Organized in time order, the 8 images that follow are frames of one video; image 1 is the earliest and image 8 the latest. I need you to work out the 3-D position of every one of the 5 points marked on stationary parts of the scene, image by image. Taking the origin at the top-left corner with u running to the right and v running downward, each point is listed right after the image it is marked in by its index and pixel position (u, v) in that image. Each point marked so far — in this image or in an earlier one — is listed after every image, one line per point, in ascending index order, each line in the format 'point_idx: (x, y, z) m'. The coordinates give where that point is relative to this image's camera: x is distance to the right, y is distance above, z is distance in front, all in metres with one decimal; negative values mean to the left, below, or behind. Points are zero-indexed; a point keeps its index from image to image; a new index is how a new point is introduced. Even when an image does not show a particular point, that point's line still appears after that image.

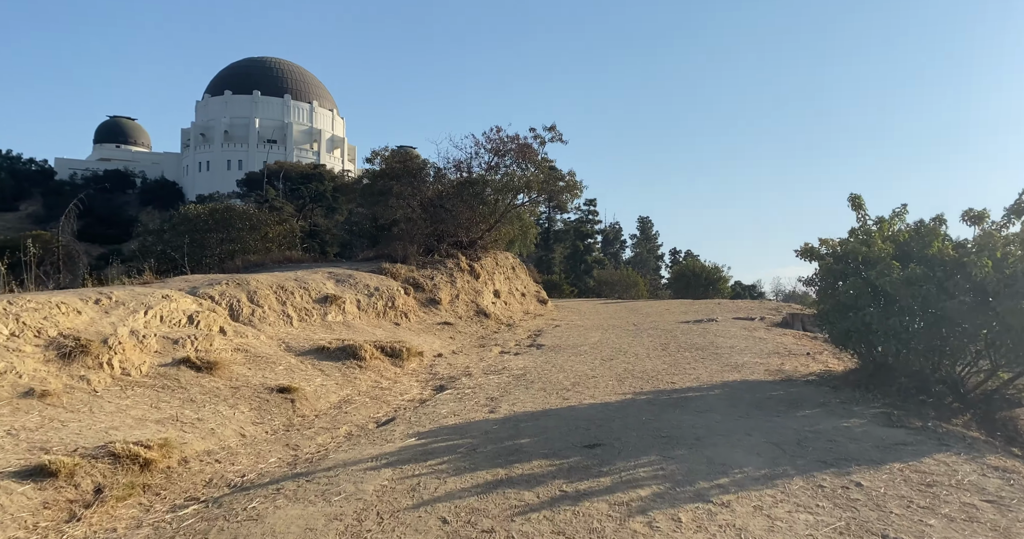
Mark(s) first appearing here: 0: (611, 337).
0: (+2.3, -1.6, +17.4) m
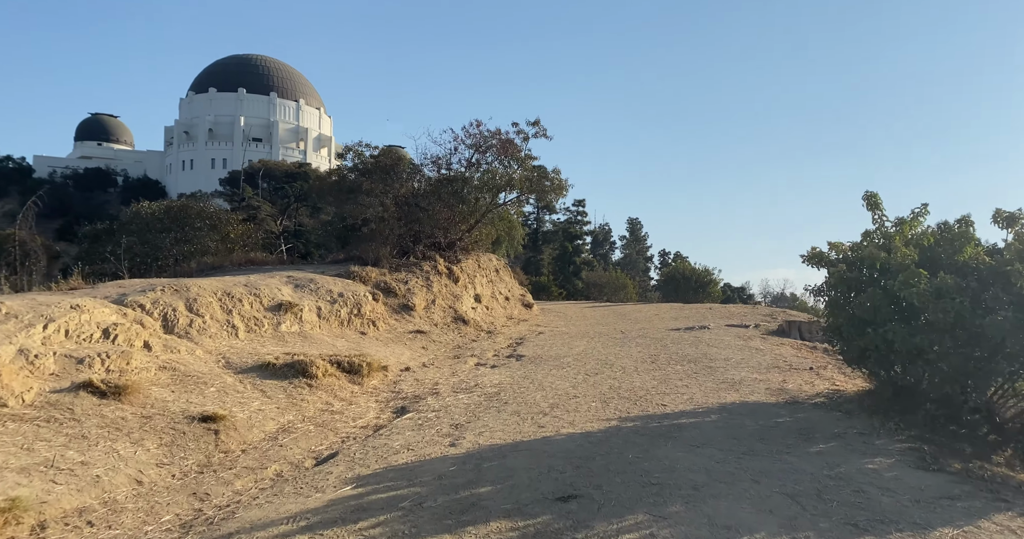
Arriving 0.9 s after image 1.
0: (+1.8, -1.7, +16.1) m
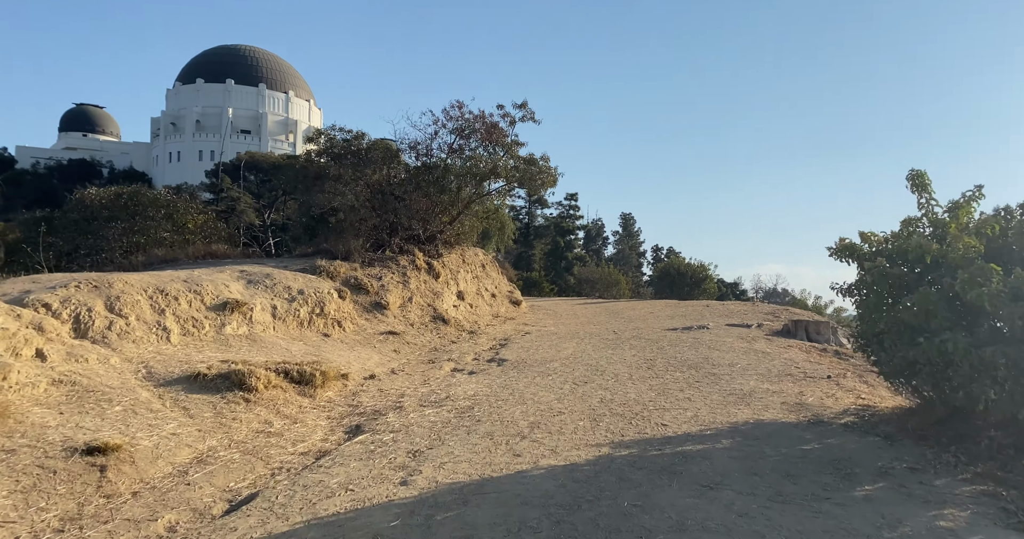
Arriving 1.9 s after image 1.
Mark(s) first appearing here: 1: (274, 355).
0: (+1.5, -1.6, +14.7) m
1: (-3.3, -1.2, +10.4) m
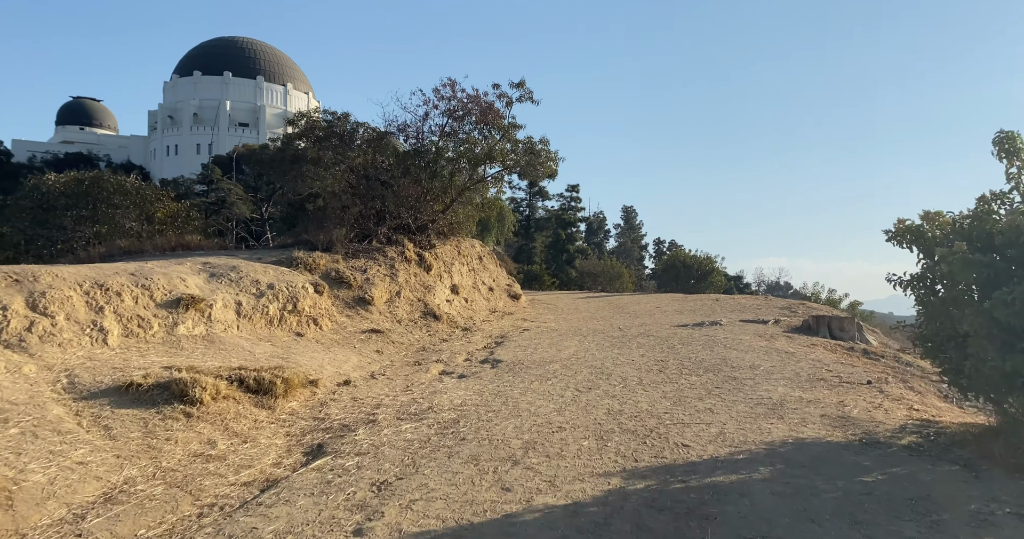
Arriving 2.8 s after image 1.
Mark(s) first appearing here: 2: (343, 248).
0: (+1.4, -1.4, +13.4) m
1: (-3.4, -1.1, +9.1) m
2: (-3.5, +0.5, +15.4) m
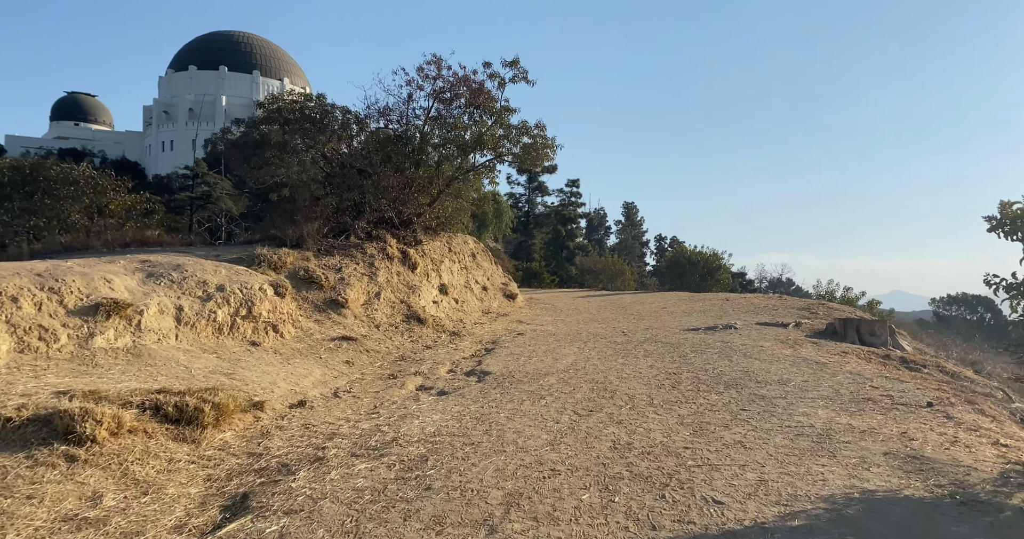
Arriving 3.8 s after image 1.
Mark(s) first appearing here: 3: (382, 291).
0: (+1.3, -1.4, +11.8) m
1: (-3.6, -1.1, +7.5) m
2: (-3.7, +0.5, +13.8) m
3: (-2.5, -0.4, +14.1) m
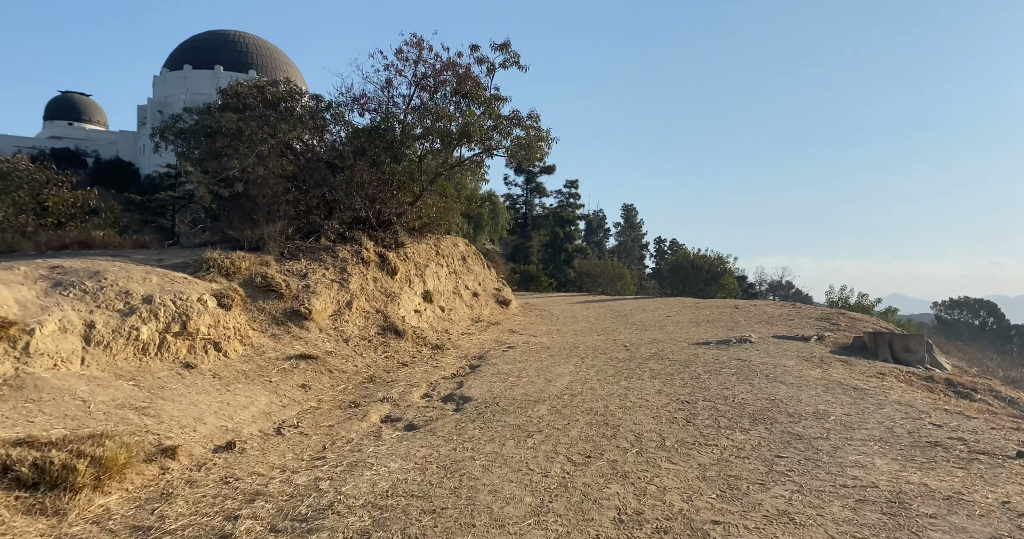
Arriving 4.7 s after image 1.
0: (+1.1, -1.5, +10.2) m
1: (-3.8, -1.2, +5.9) m
2: (-3.9, +0.4, +12.2) m
3: (-2.7, -0.5, +12.6) m
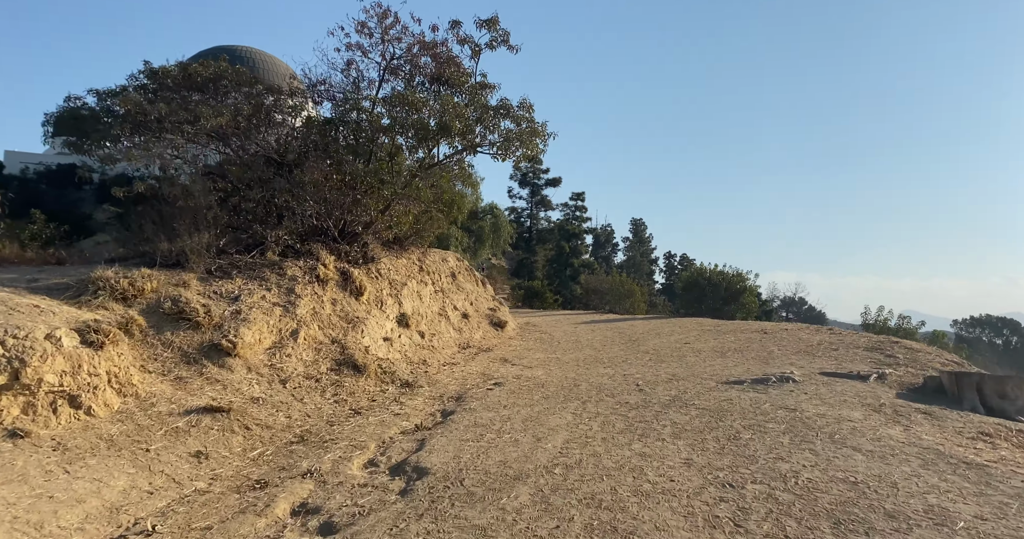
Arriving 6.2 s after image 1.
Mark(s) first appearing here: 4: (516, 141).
0: (+0.8, -1.8, +7.7) m
1: (-4.0, -1.3, +3.4) m
2: (-4.1, +0.1, +9.8) m
3: (-2.9, -0.8, +10.1) m
4: (+0.1, +2.2, +12.5) m
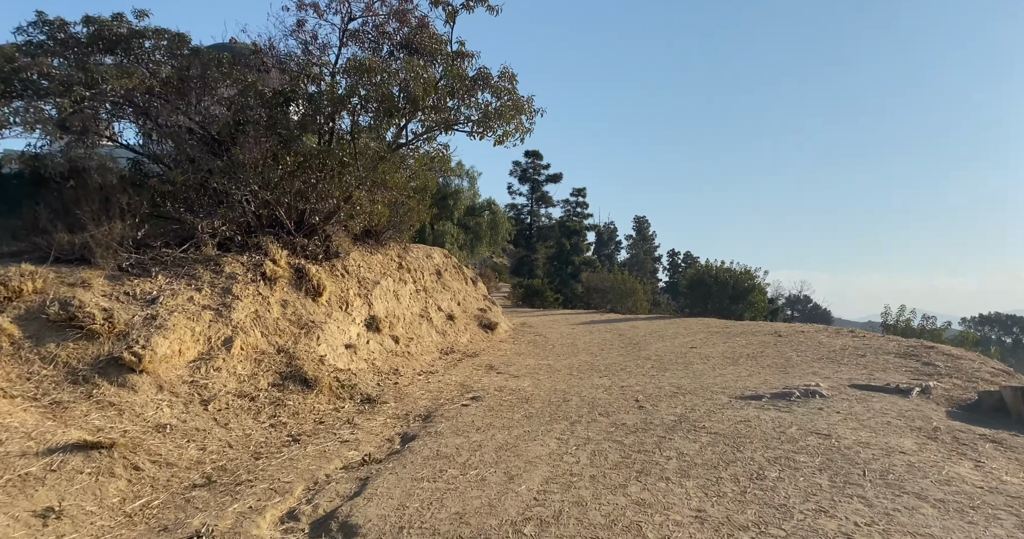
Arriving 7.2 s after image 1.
0: (+0.5, -1.7, +6.0) m
1: (-4.4, -1.3, +1.8) m
2: (-4.4, +0.1, +8.1) m
3: (-3.2, -0.8, +8.4) m
4: (-0.2, +2.2, +10.8) m
